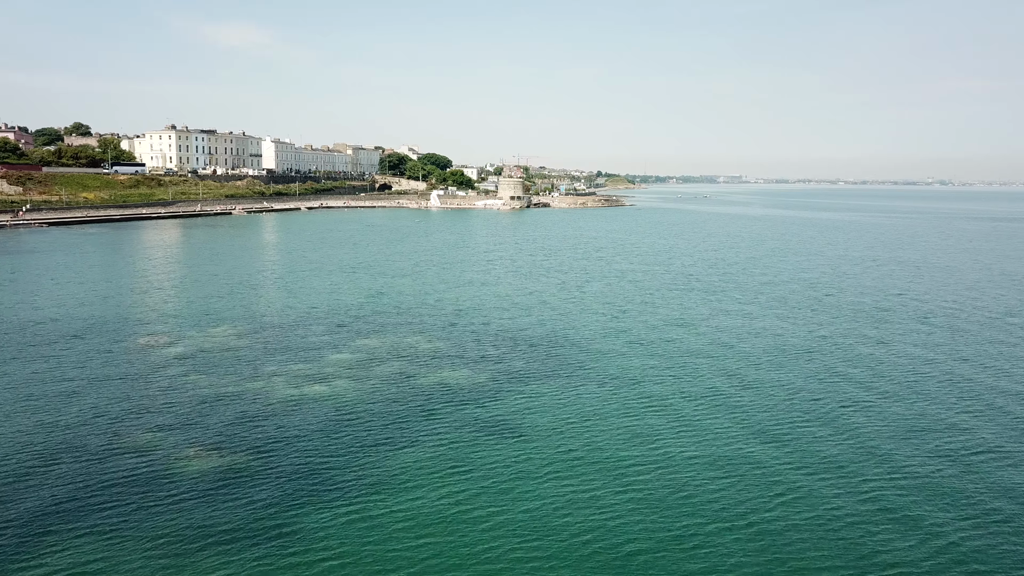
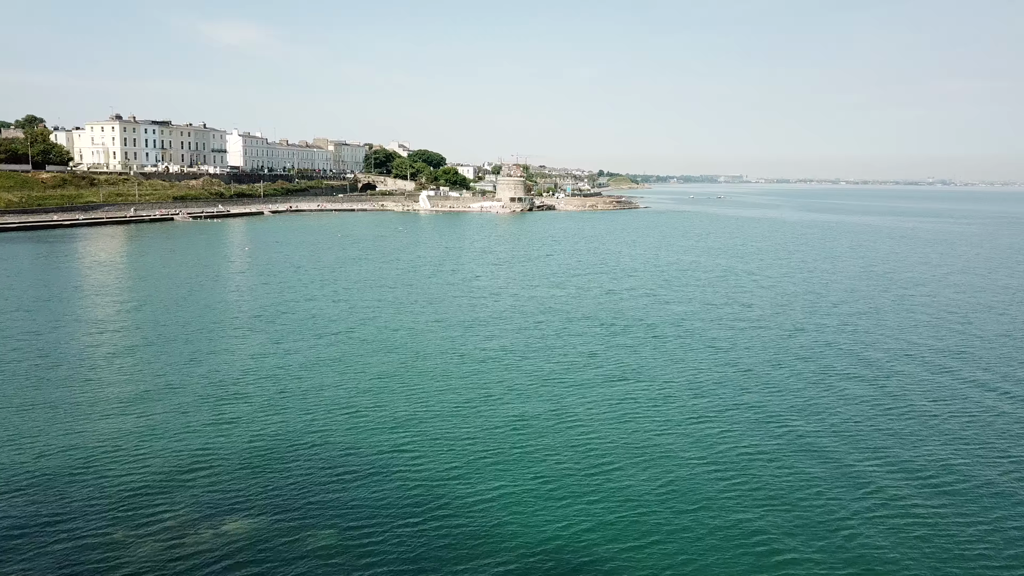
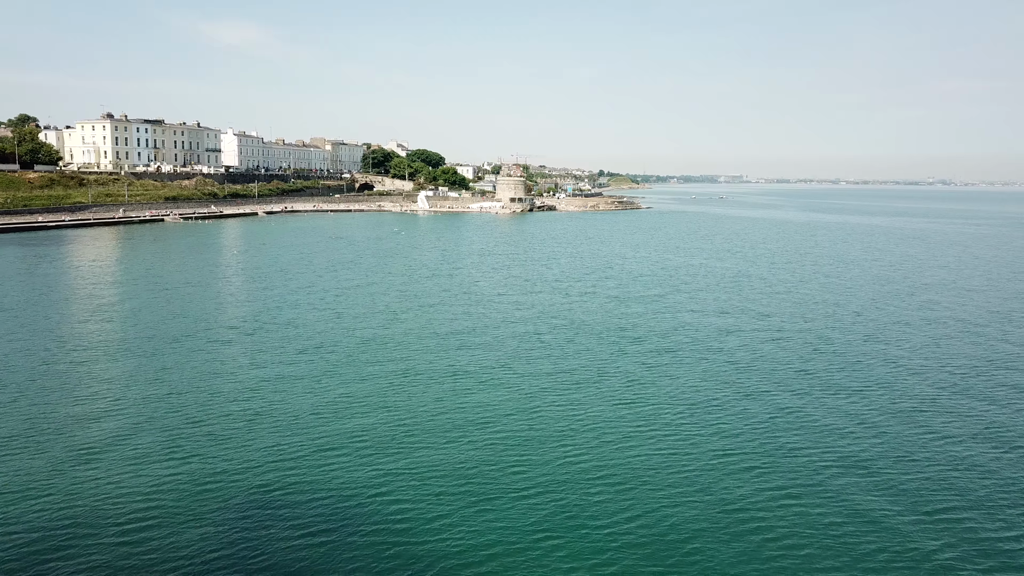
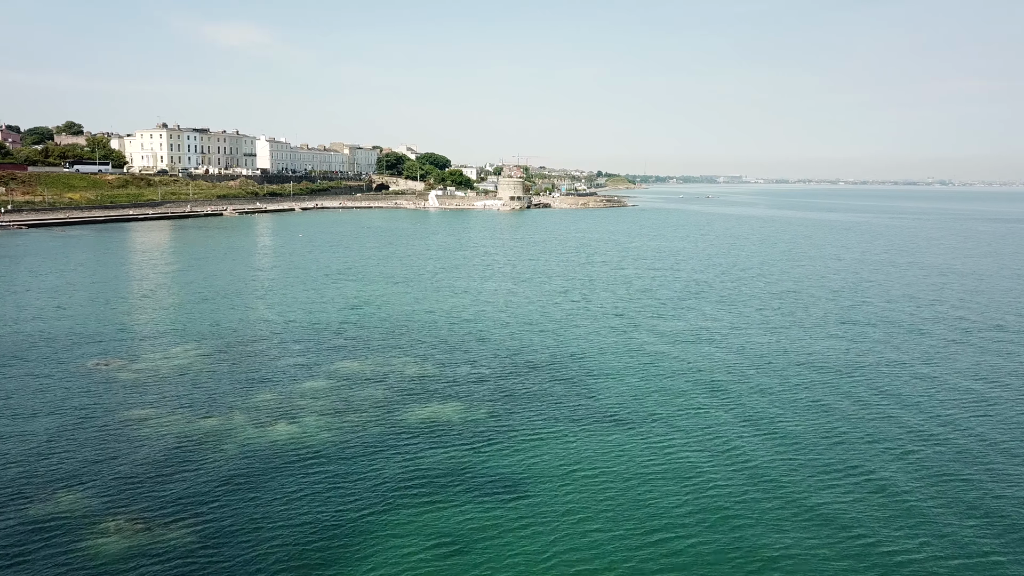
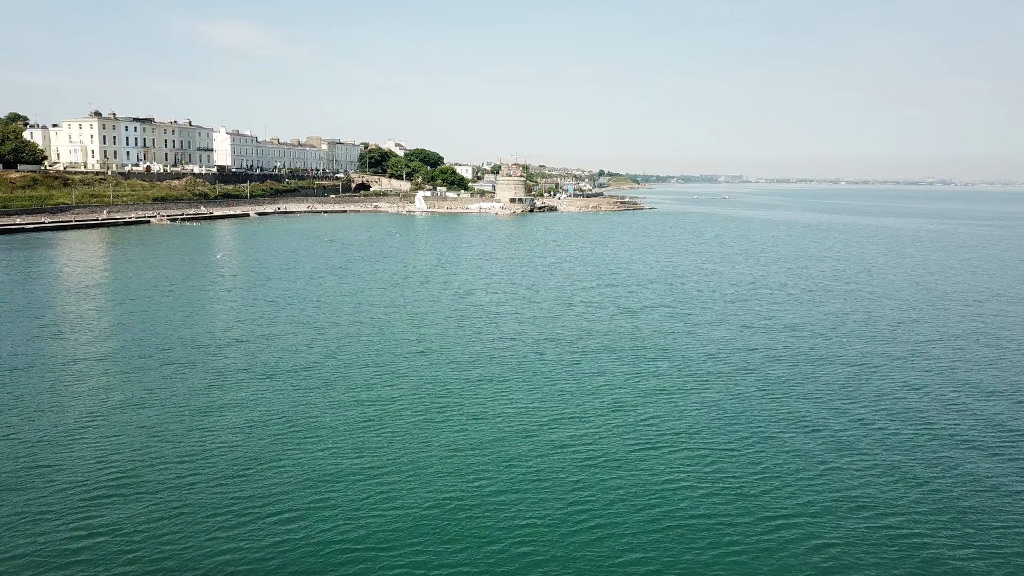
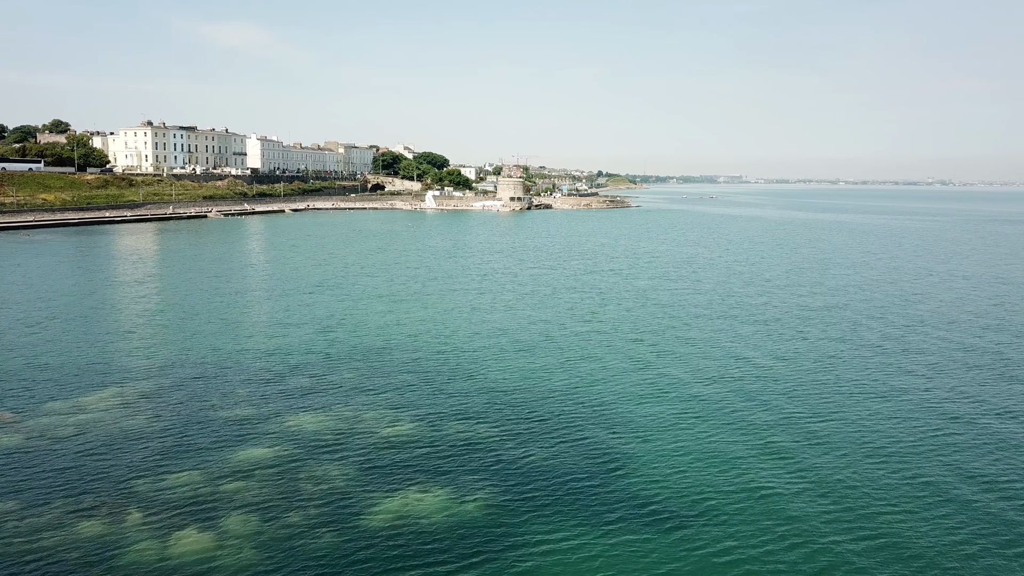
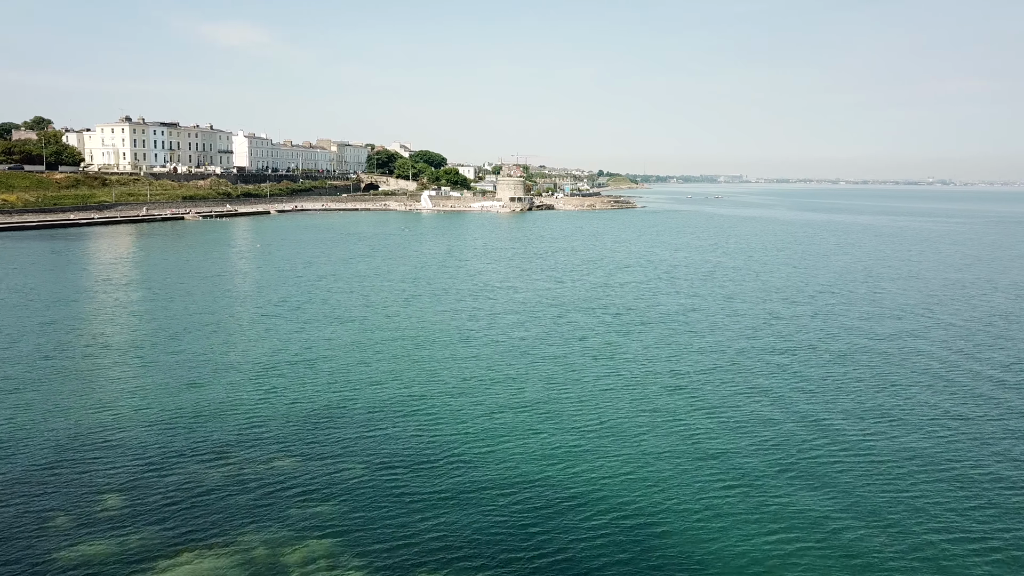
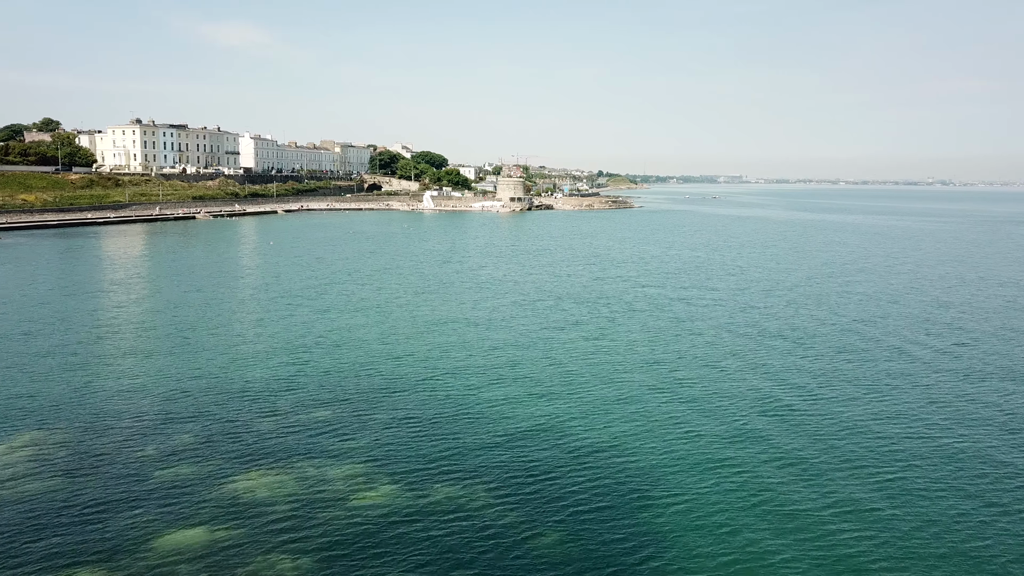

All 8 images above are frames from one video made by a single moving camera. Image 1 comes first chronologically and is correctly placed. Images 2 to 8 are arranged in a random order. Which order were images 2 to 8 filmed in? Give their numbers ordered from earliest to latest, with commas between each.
4, 6, 8, 7, 2, 3, 5
